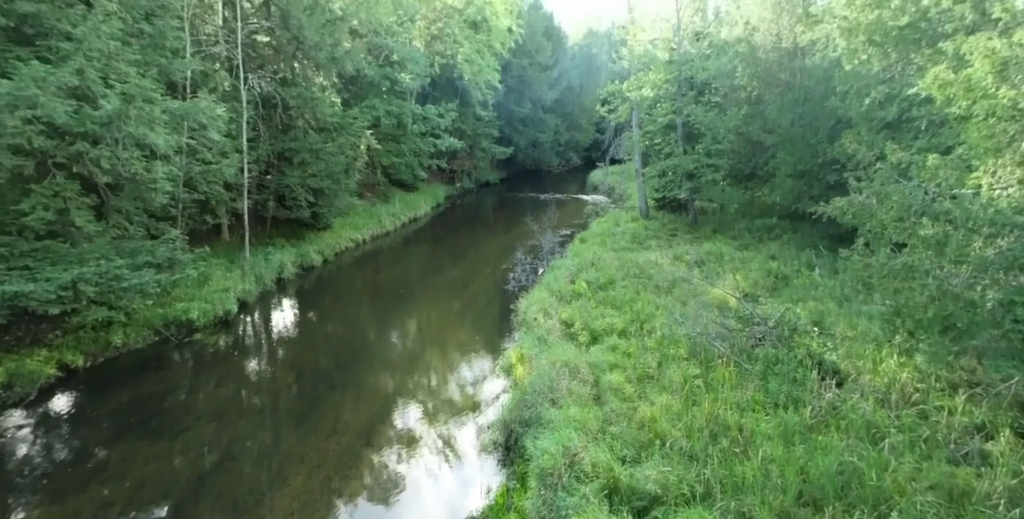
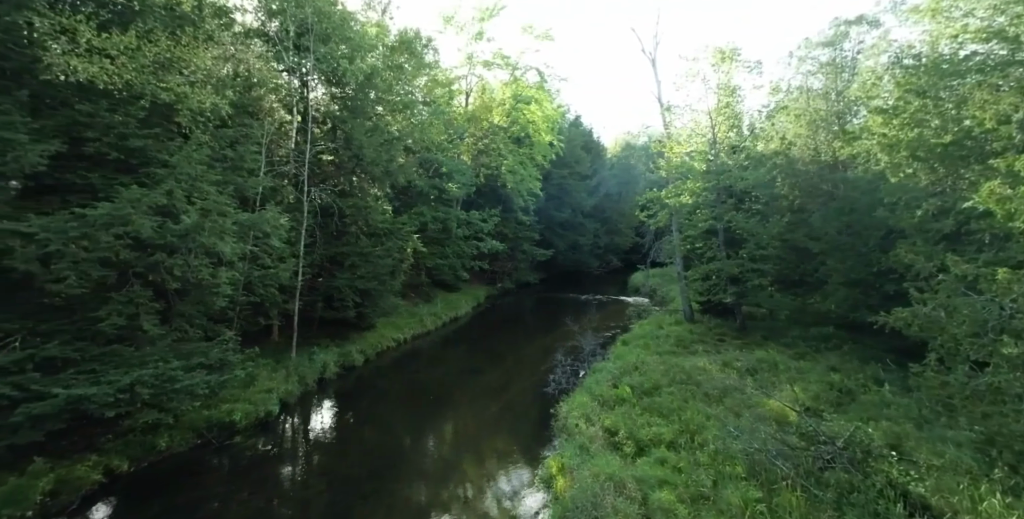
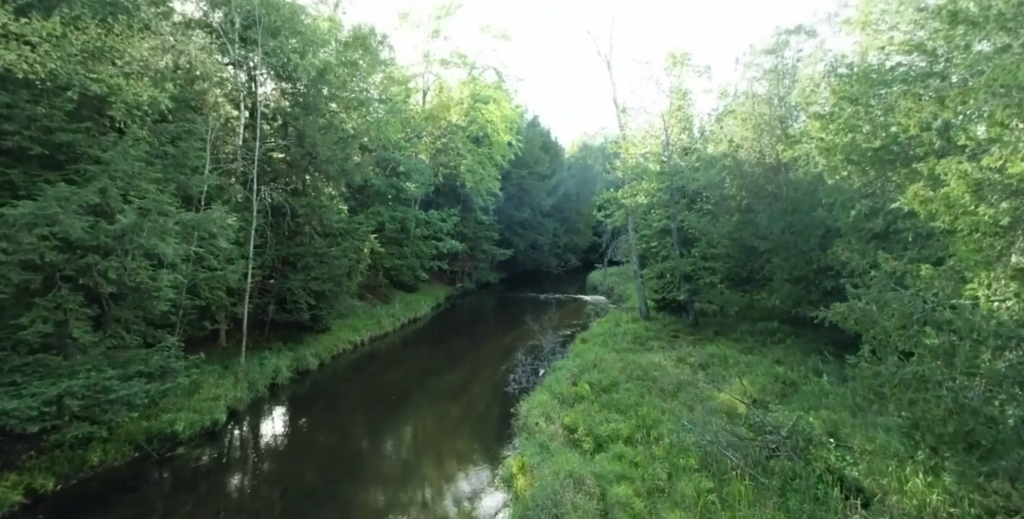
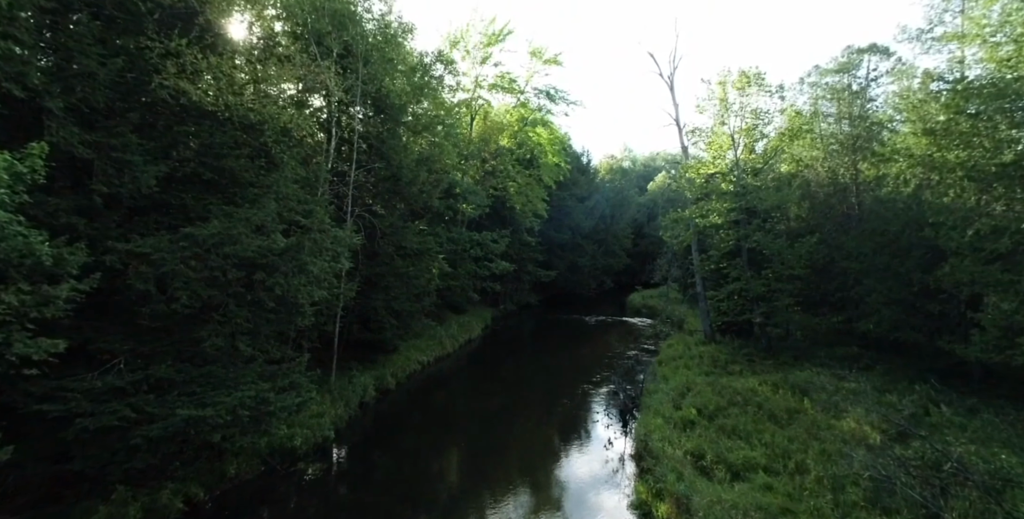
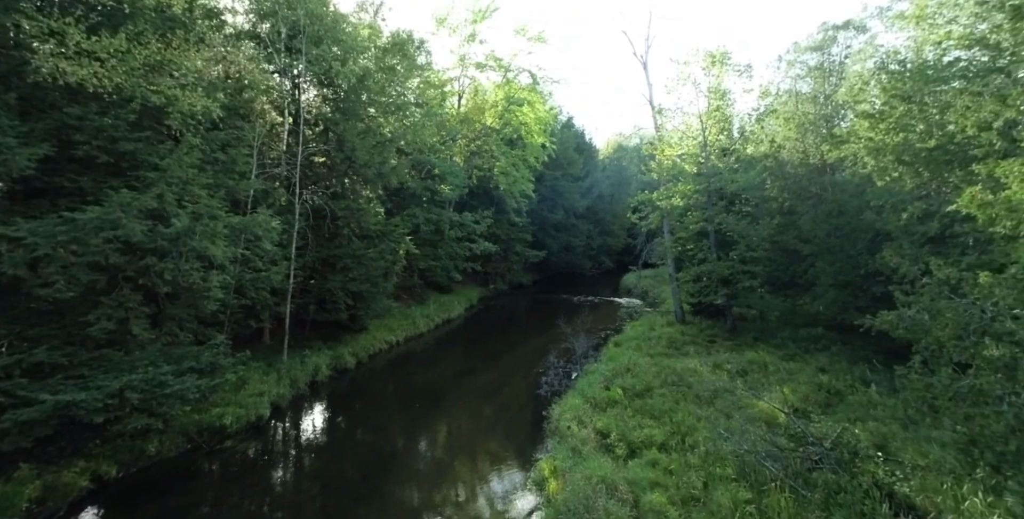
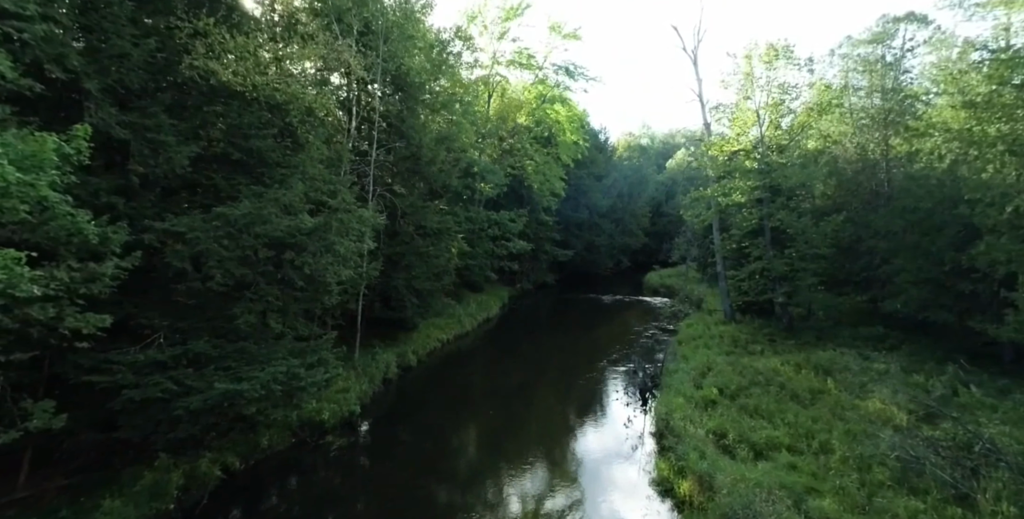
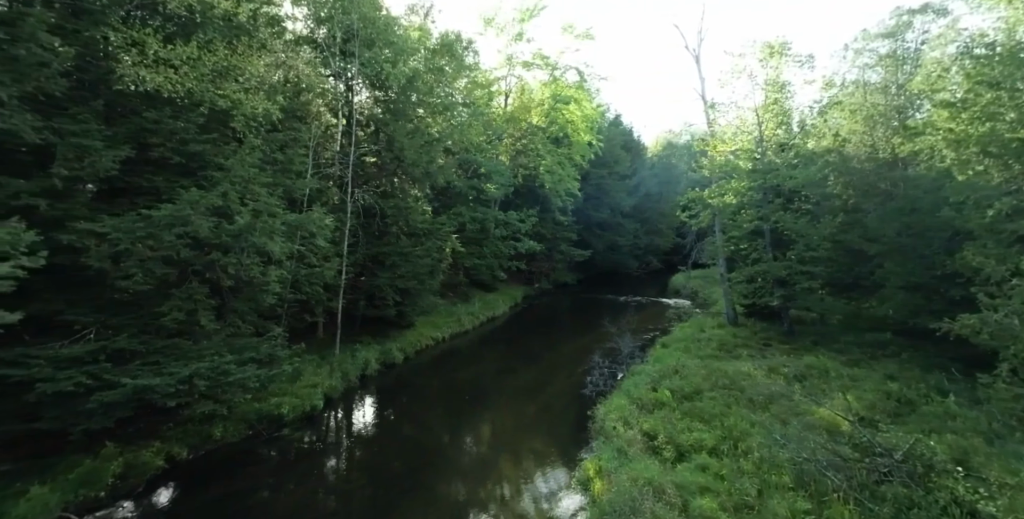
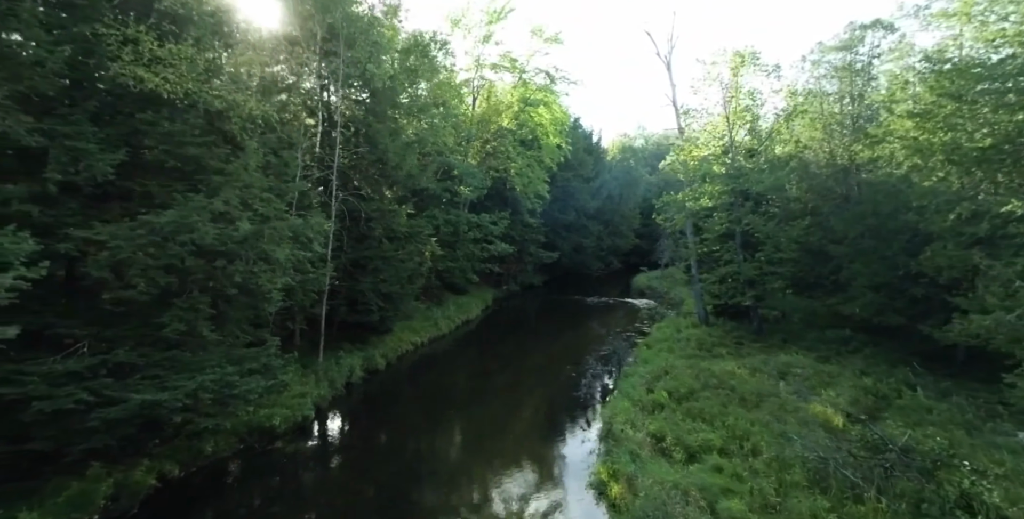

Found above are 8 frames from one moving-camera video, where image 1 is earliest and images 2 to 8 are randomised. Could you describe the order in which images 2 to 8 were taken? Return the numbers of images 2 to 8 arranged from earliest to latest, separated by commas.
3, 2, 7, 5, 8, 6, 4
